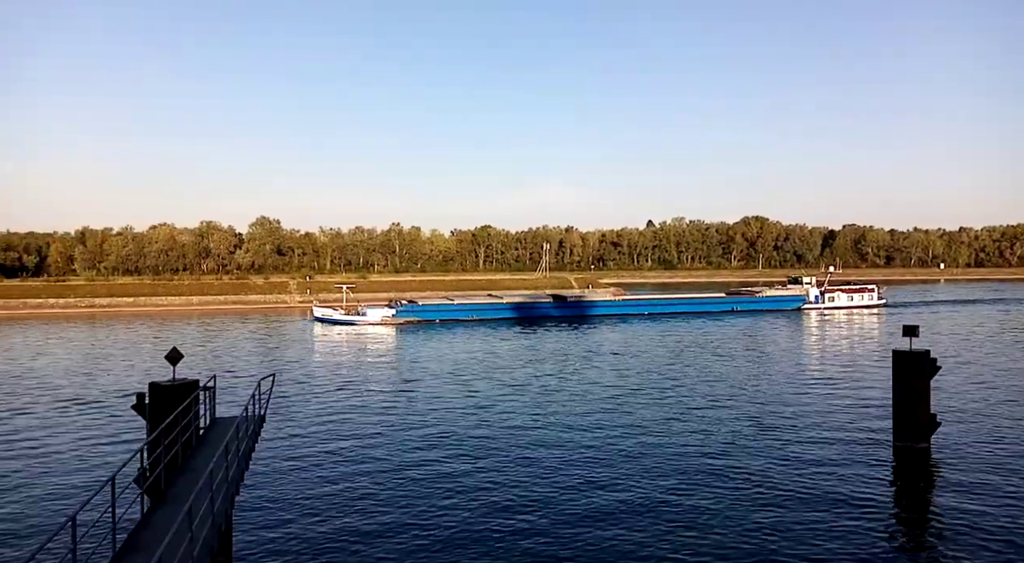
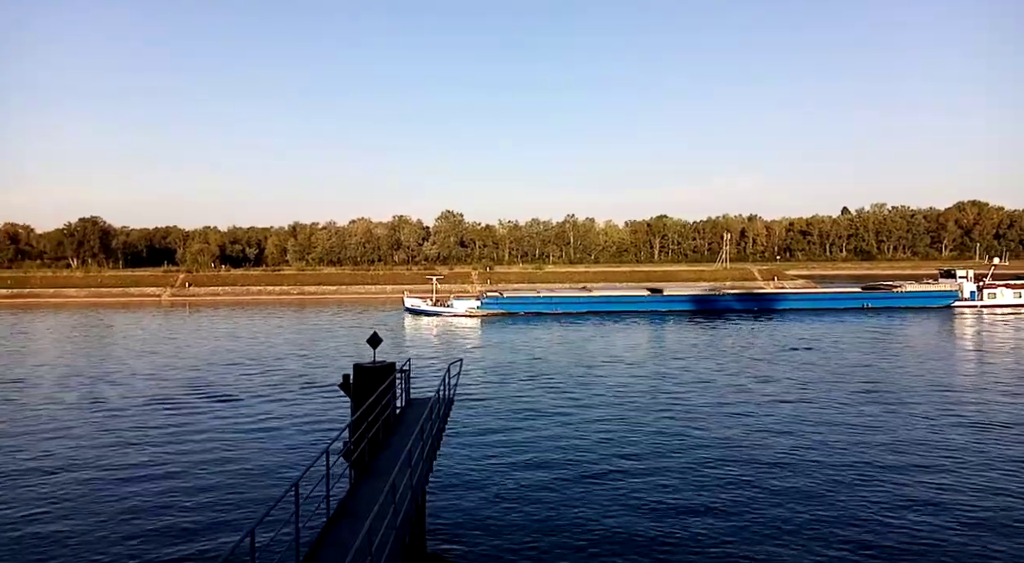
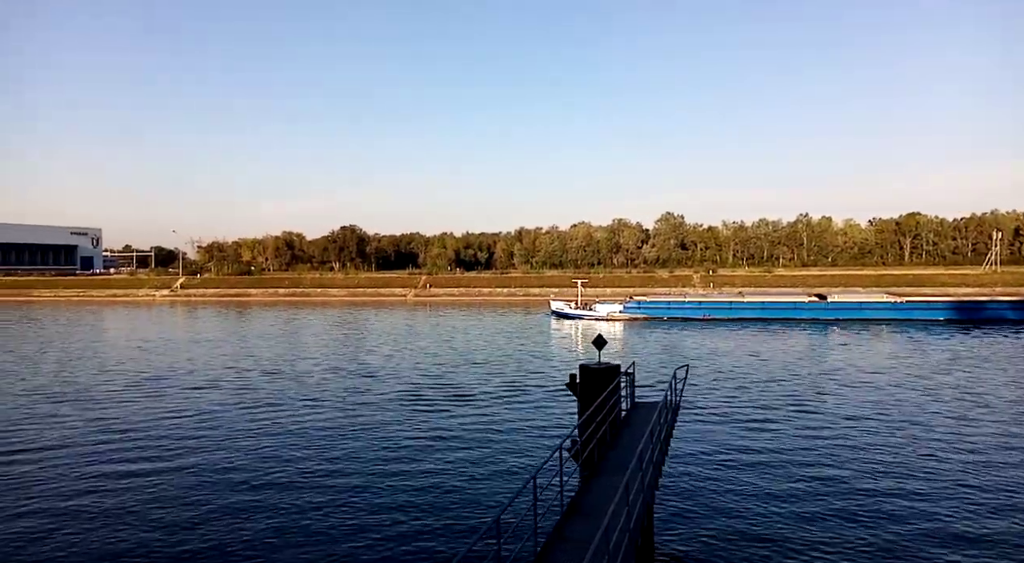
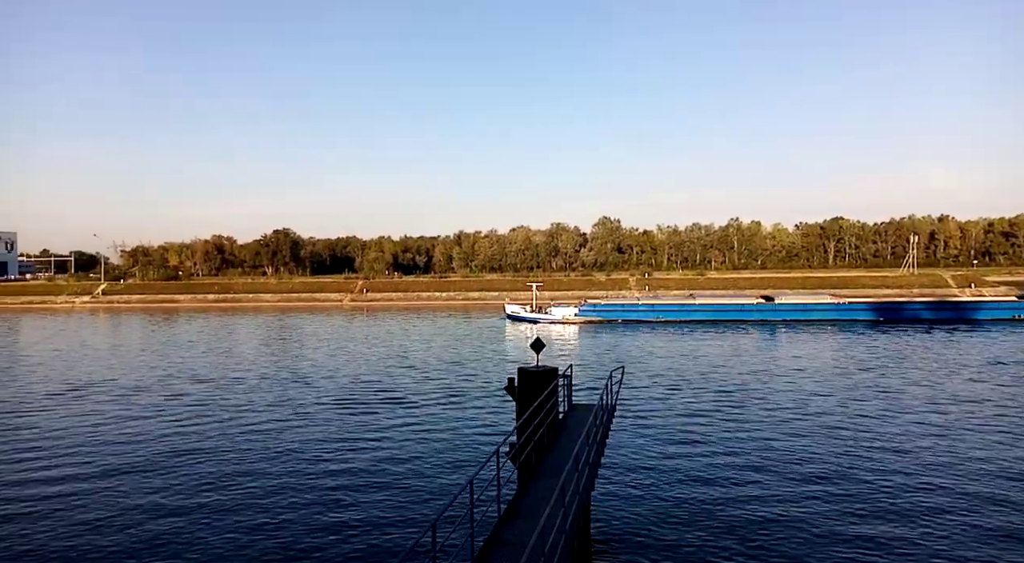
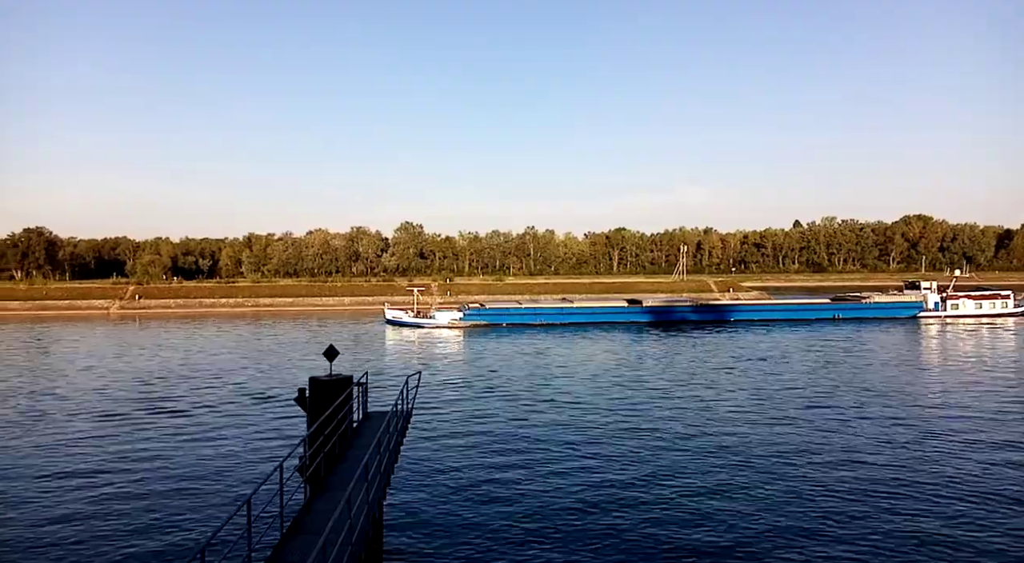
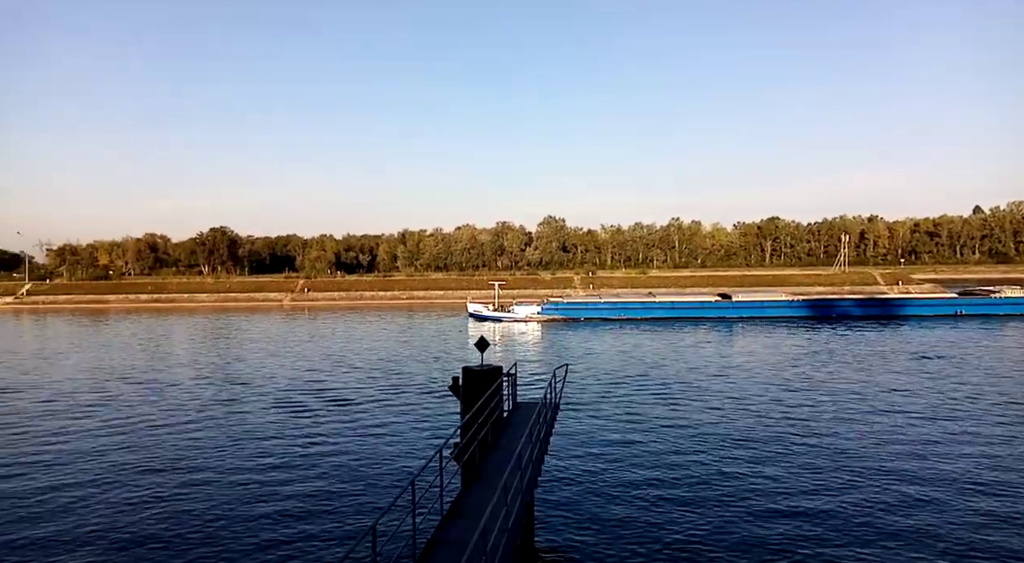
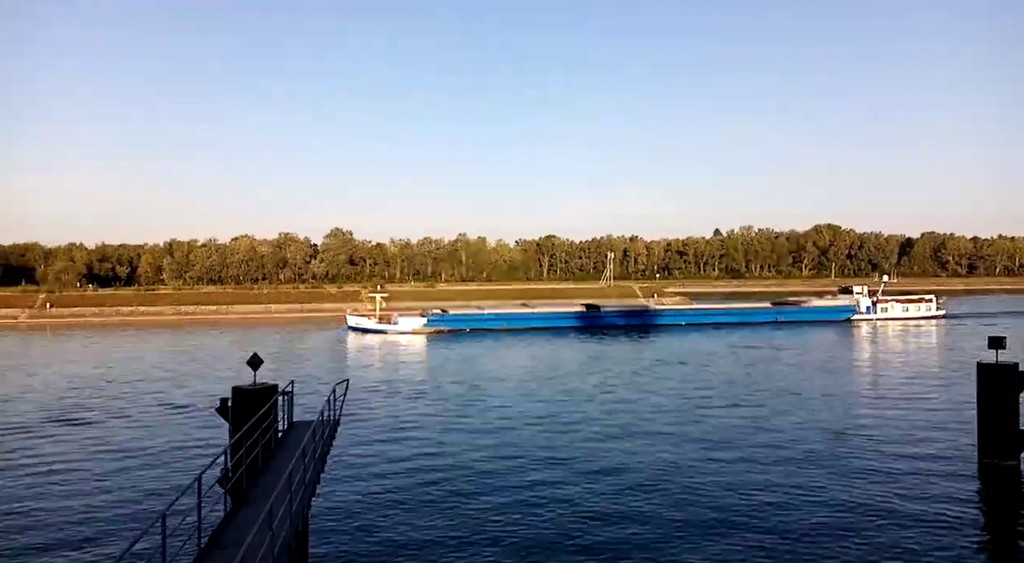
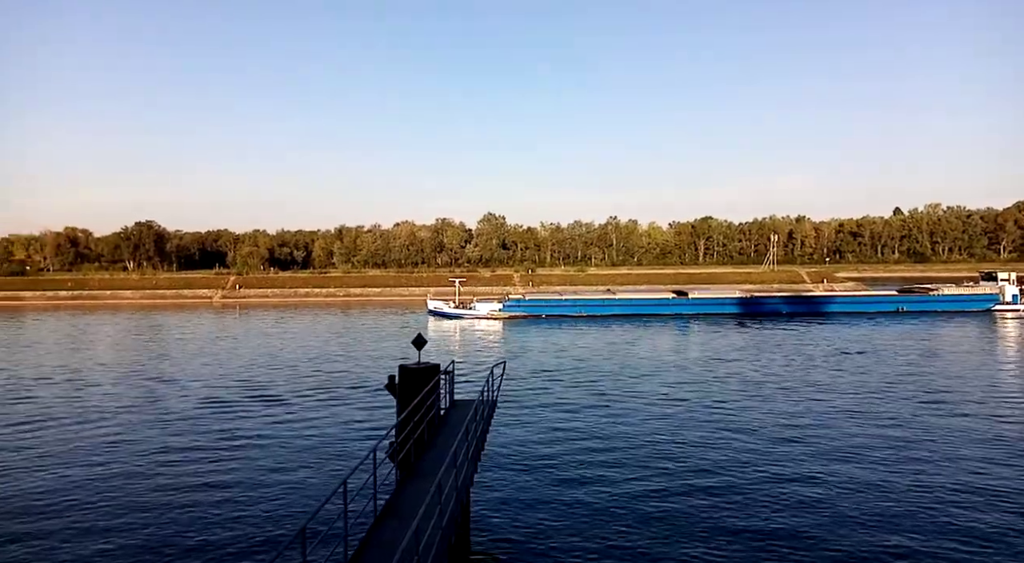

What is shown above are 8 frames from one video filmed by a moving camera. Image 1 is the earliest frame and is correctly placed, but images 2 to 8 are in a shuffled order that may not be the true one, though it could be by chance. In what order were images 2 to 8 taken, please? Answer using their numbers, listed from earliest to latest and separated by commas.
7, 5, 2, 8, 6, 4, 3
